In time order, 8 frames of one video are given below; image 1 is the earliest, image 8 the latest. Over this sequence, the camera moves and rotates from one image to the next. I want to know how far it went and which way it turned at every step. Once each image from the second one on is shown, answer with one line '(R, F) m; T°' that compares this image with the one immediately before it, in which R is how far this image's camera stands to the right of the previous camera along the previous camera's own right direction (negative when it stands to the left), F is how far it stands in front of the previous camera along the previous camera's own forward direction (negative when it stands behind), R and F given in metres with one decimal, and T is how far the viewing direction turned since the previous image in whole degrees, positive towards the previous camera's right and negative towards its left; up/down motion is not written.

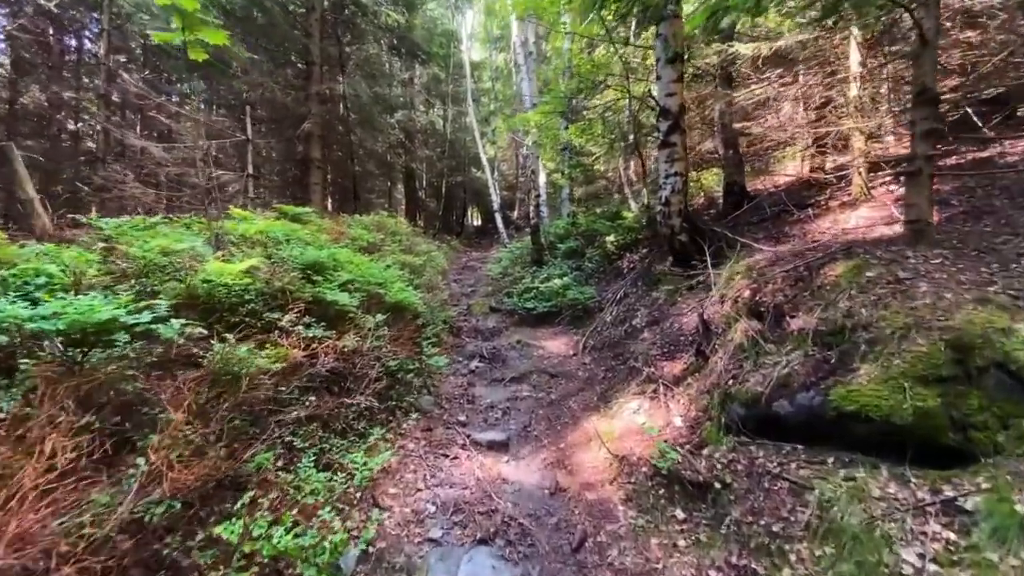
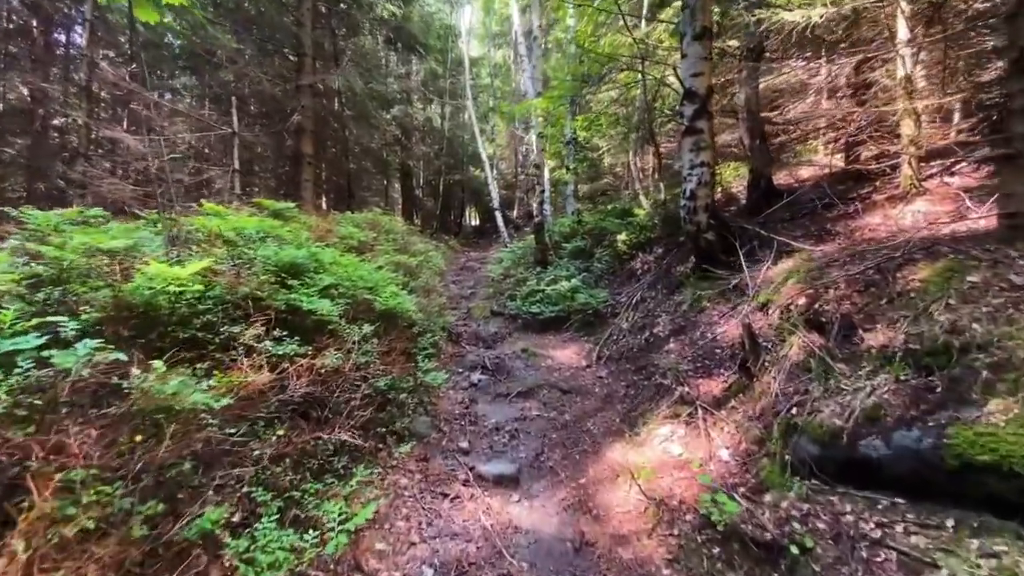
(-0.2, +1.0) m; 0°
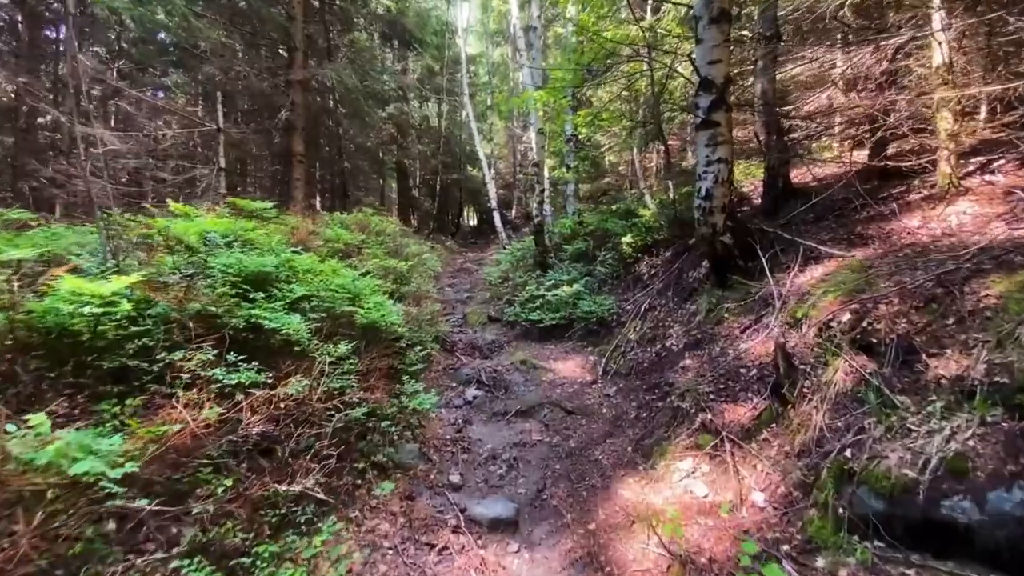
(0.0, +0.7) m; 0°
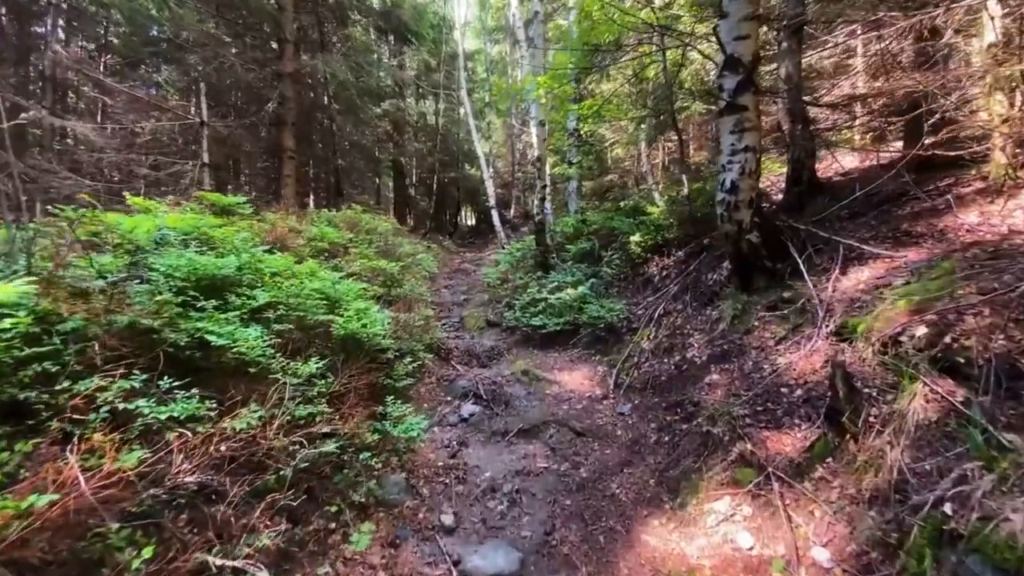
(0.0, +0.8) m; 0°
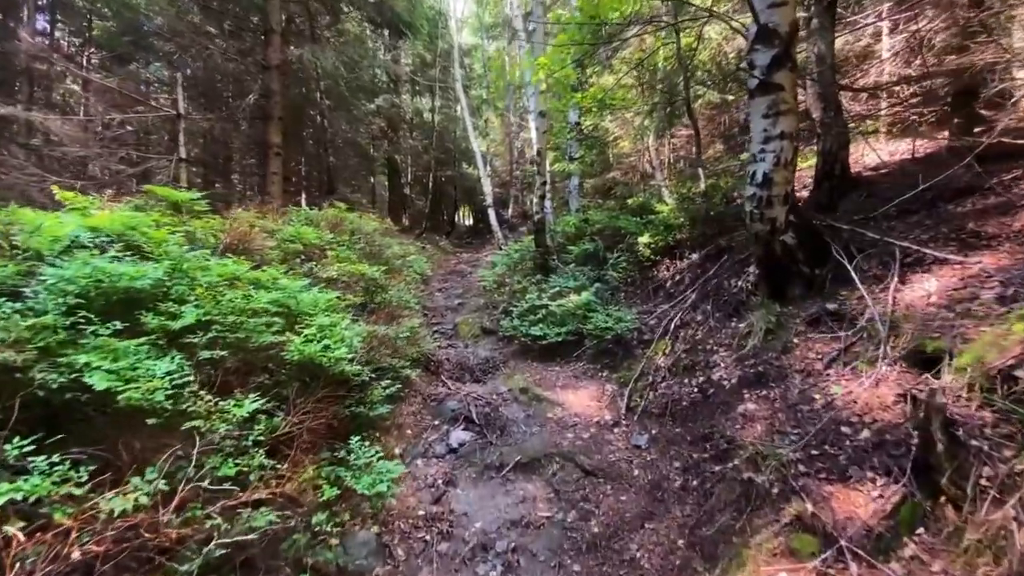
(0.0, +0.9) m; 0°
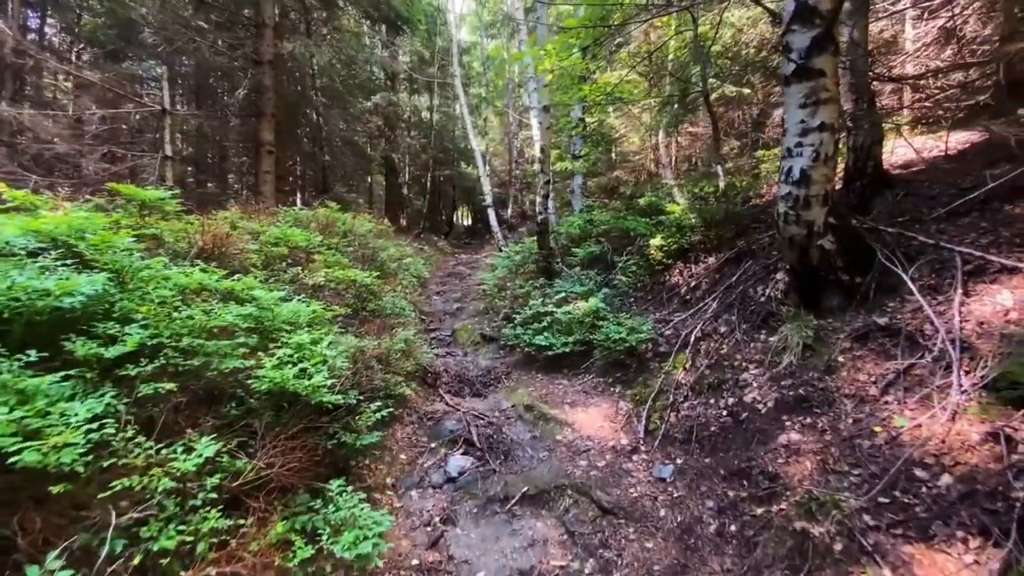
(-0.1, +0.6) m; 0°
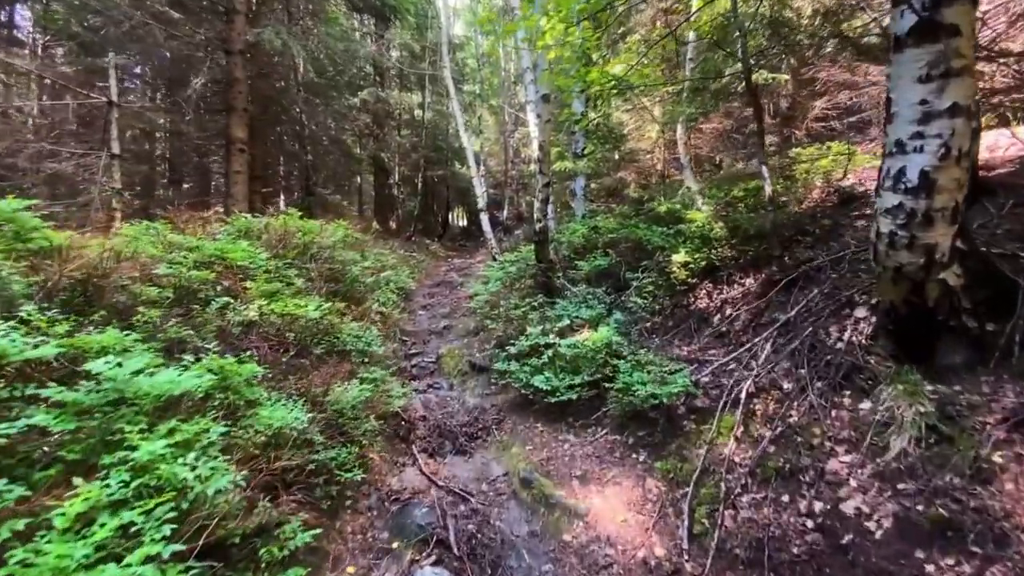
(0.0, +1.5) m; 0°
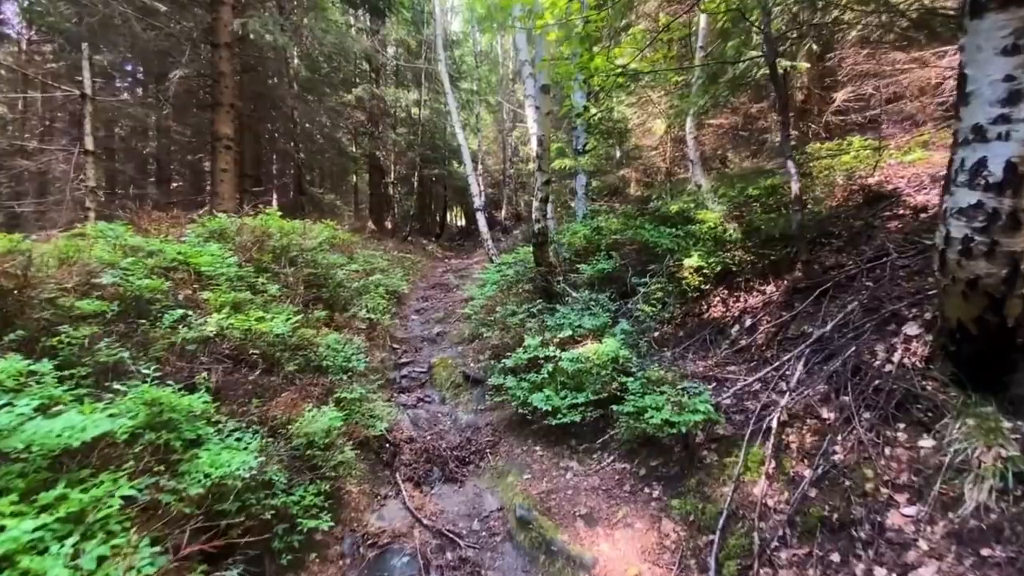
(0.0, +0.6) m; 0°
